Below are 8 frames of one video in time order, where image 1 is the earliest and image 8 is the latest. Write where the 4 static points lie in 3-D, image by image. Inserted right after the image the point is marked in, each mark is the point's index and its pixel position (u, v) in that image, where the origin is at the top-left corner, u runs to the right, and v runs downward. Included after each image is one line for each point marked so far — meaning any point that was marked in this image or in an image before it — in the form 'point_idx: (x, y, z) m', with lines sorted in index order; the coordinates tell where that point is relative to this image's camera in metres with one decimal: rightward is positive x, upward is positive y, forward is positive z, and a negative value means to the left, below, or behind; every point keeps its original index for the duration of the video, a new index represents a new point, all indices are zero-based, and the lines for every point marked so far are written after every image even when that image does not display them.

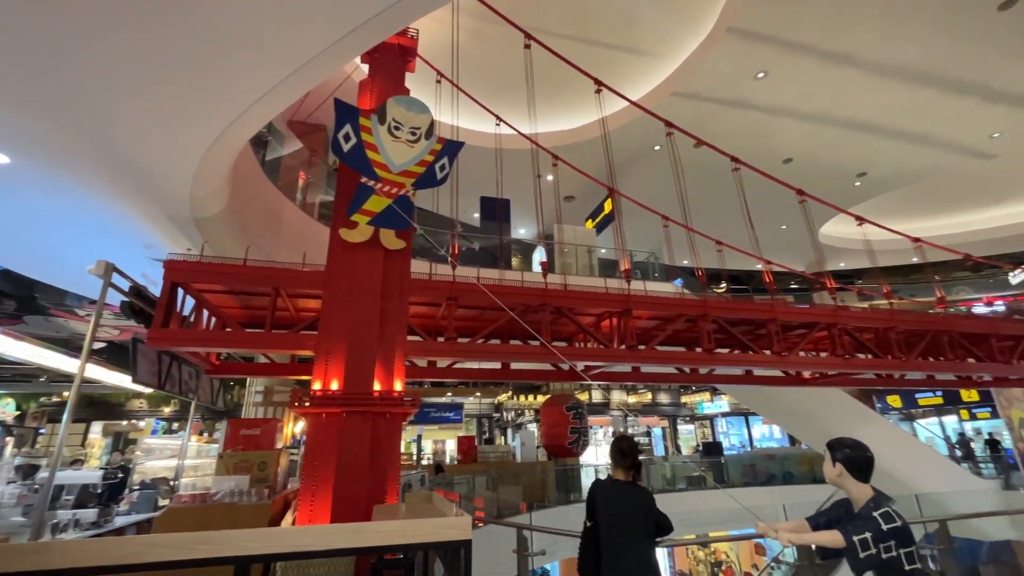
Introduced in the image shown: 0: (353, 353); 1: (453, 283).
0: (-1.6, -0.7, +4.7) m
1: (-0.8, +0.1, +6.1) m
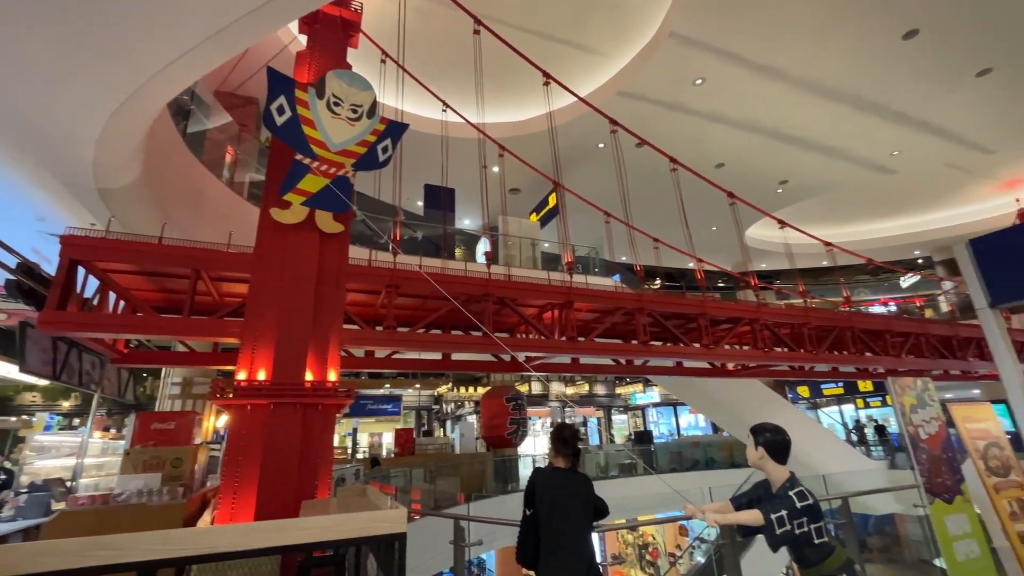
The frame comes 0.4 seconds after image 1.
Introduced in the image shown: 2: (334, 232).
0: (-2.2, -0.5, +4.4) m
1: (-1.5, +0.2, +5.9) m
2: (-1.9, +0.6, +4.9) m
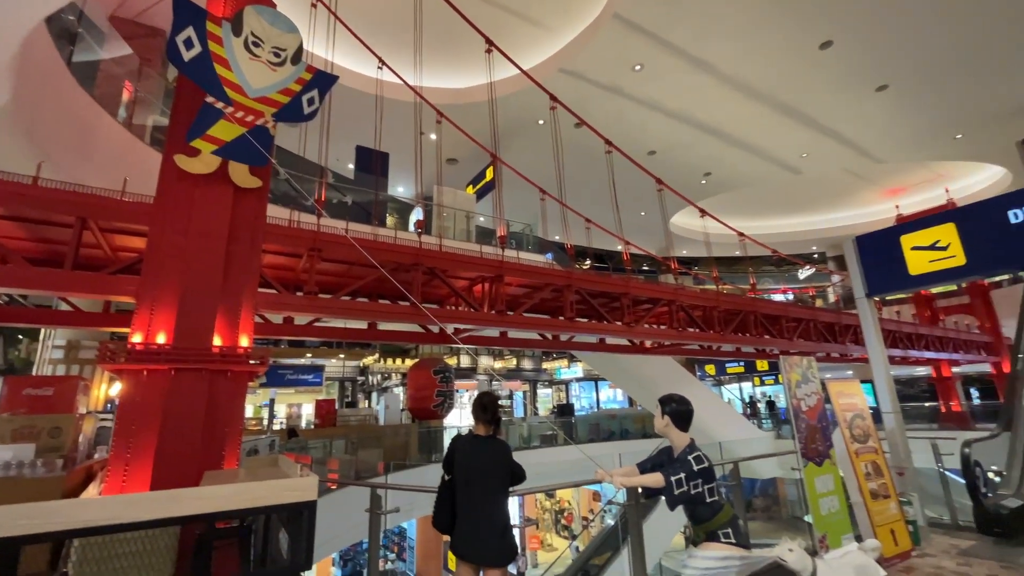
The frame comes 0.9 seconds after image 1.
0: (-2.8, -0.1, +4.0) m
1: (-2.3, +0.7, +5.6) m
2: (-2.6, +1.0, +4.5) m
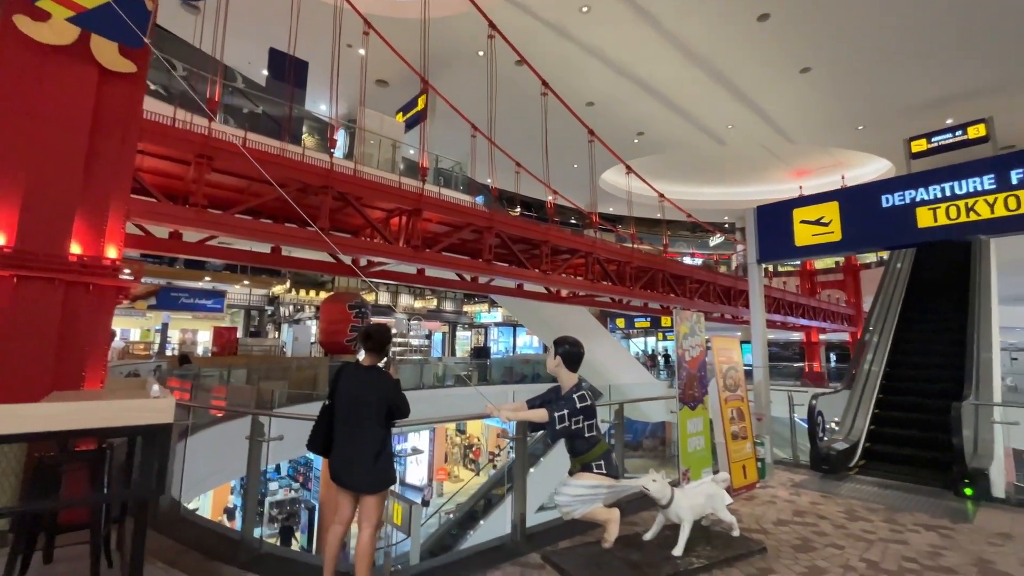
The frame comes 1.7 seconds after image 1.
0: (-3.6, +0.7, +3.4) m
1: (-3.2, +1.6, +4.9) m
2: (-3.2, +1.8, +3.8) m
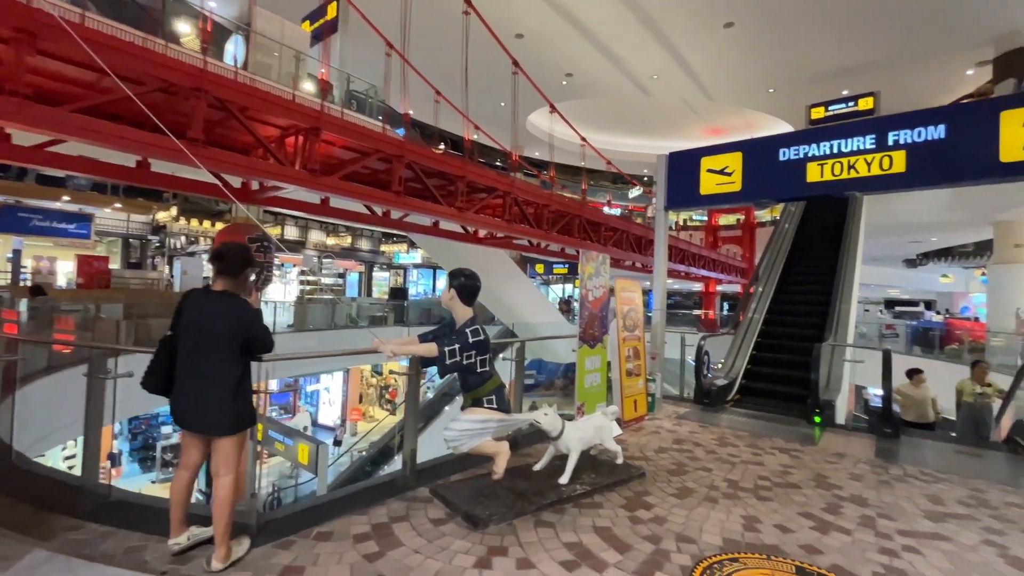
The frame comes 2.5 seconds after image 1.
0: (-4.2, +1.2, +2.5) m
1: (-4.1, +2.3, +3.9) m
2: (-3.9, +2.4, +2.8) m
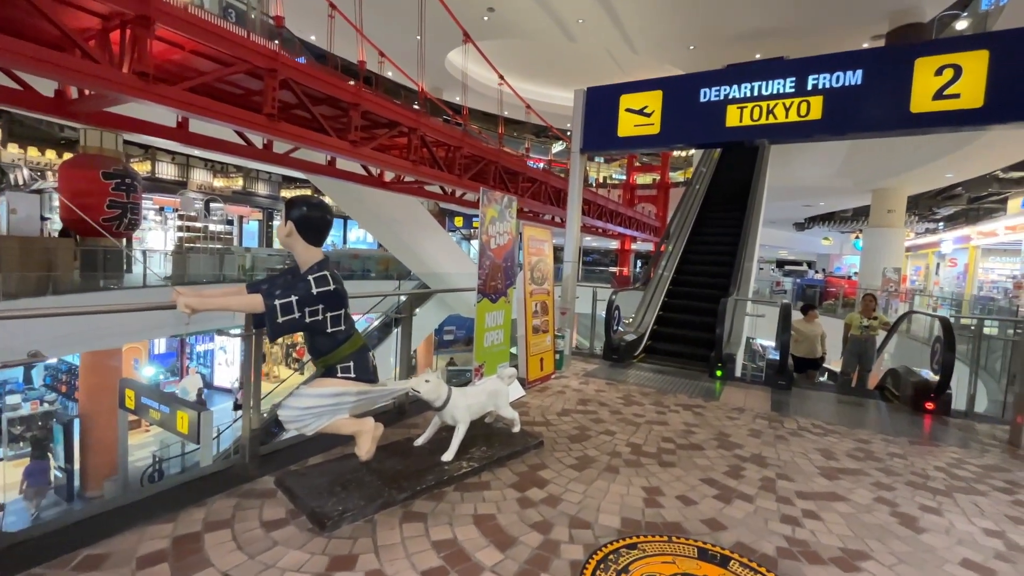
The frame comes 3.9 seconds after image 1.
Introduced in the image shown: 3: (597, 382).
0: (-4.7, +1.5, +1.0) m
1: (-4.8, +2.8, +2.3) m
2: (-4.4, +2.7, +1.2) m
3: (+0.9, -1.0, +5.0) m
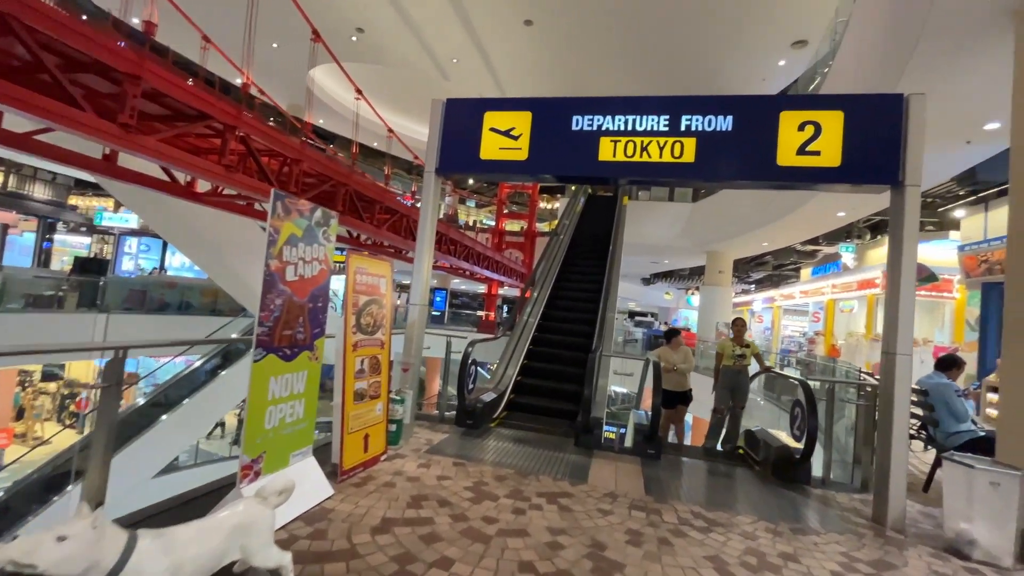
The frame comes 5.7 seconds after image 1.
0: (-4.8, +1.7, -1.3) m
1: (-5.2, +2.8, 0.0) m
2: (-4.5, +2.9, -0.9) m
3: (-0.6, -1.5, +3.8) m
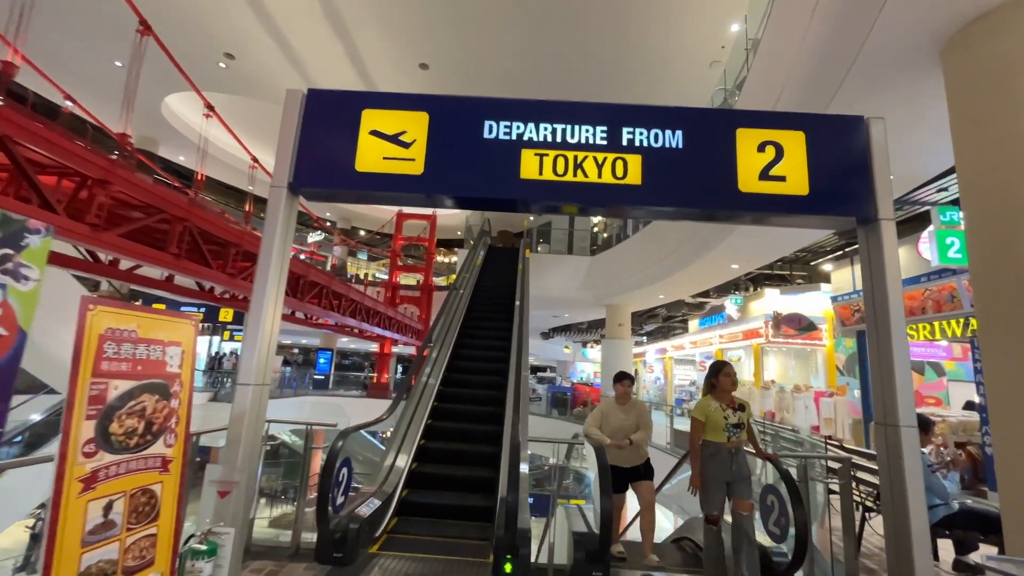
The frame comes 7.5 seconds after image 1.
0: (-4.2, +2.0, -3.3) m
1: (-4.9, +2.9, -2.0) m
2: (-4.1, +3.1, -2.7) m
3: (-1.1, -1.8, +2.2) m
